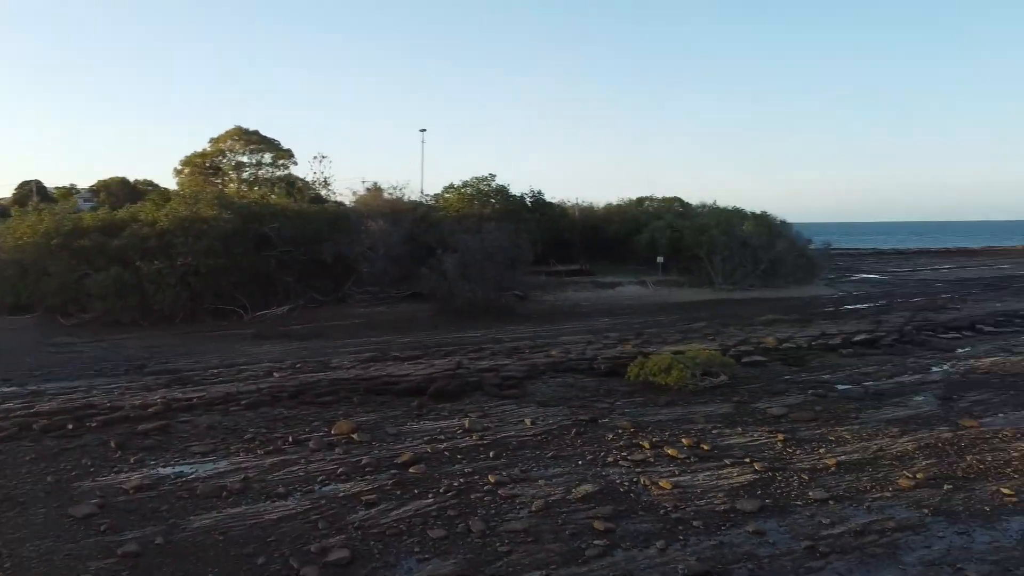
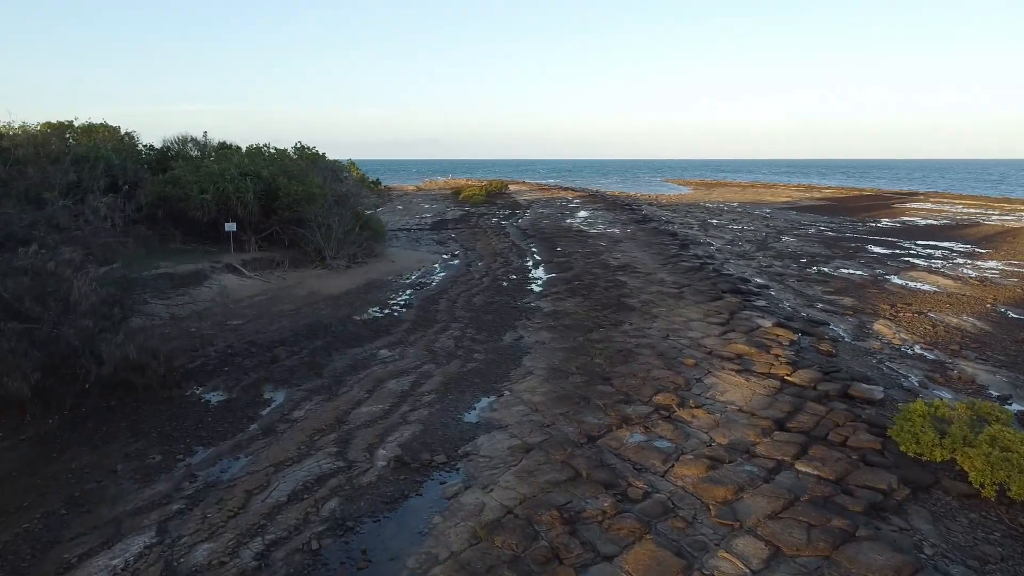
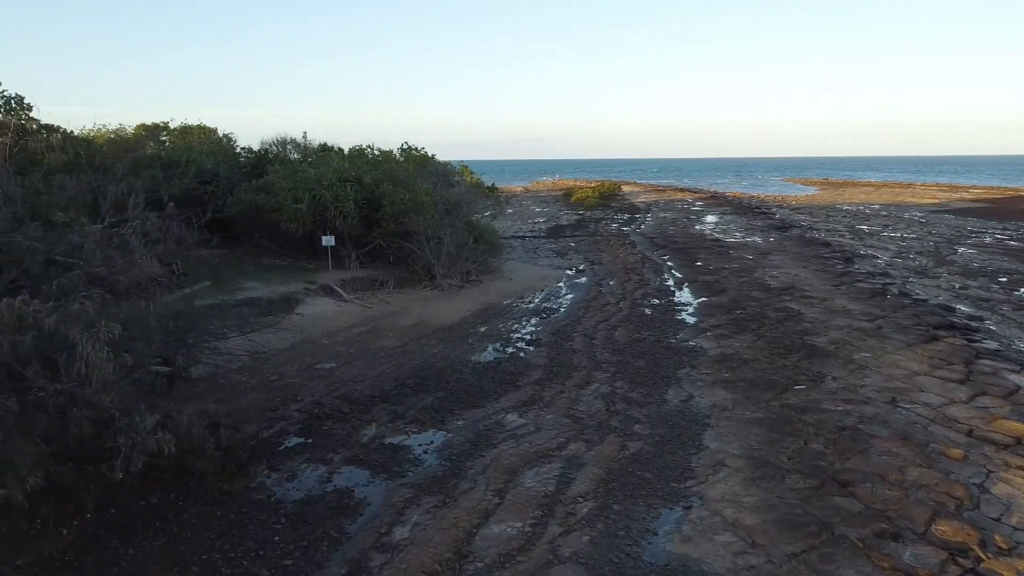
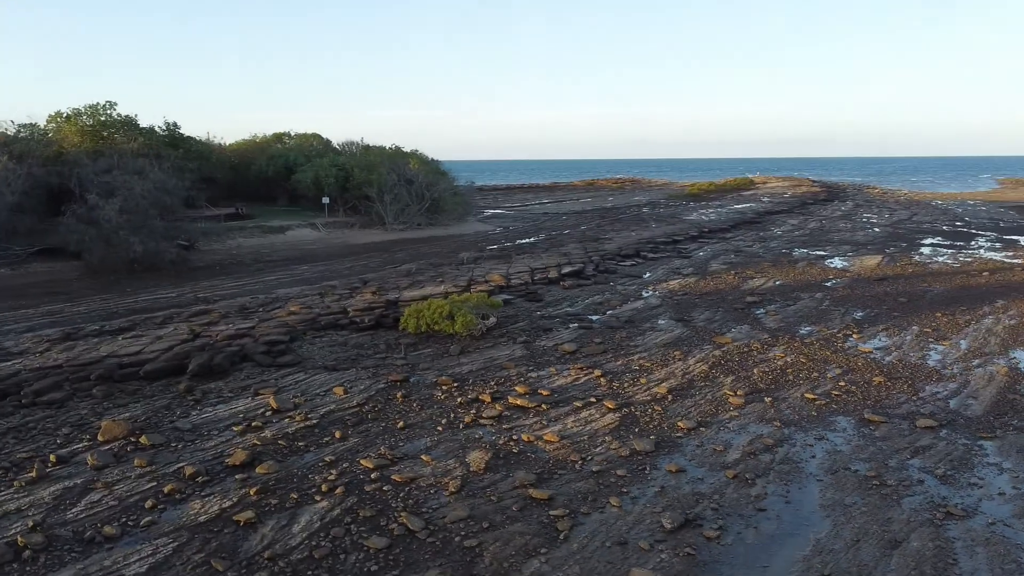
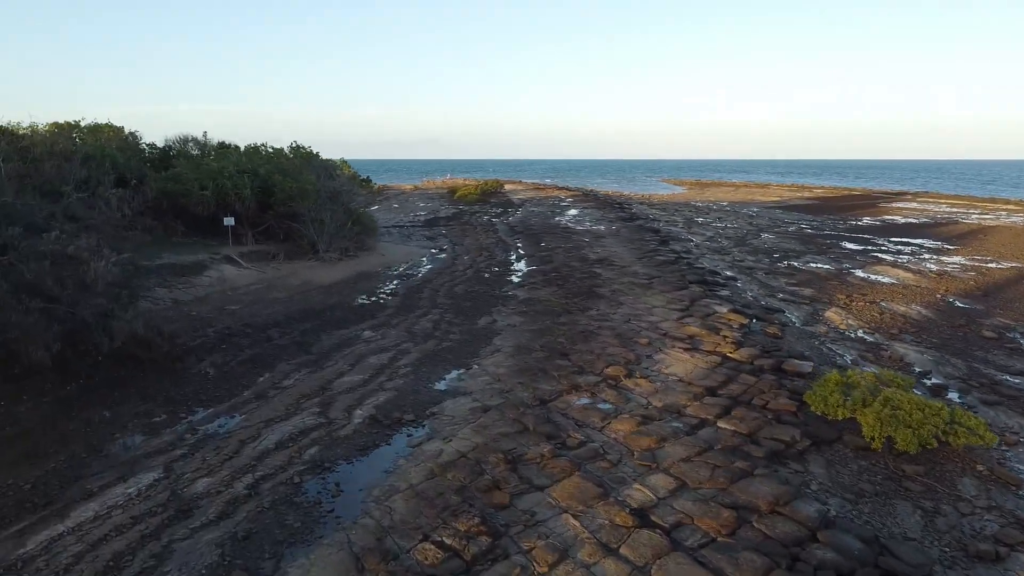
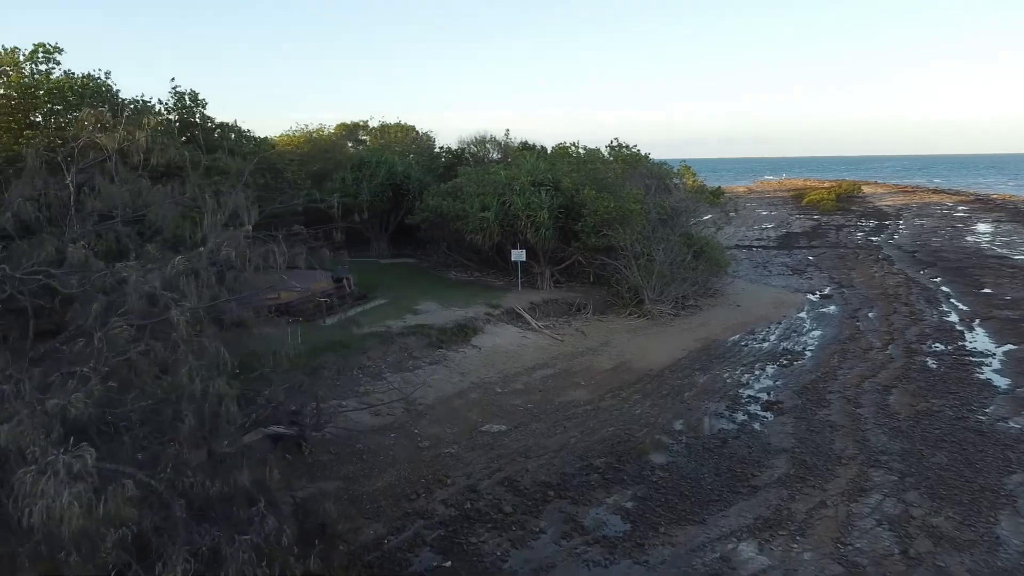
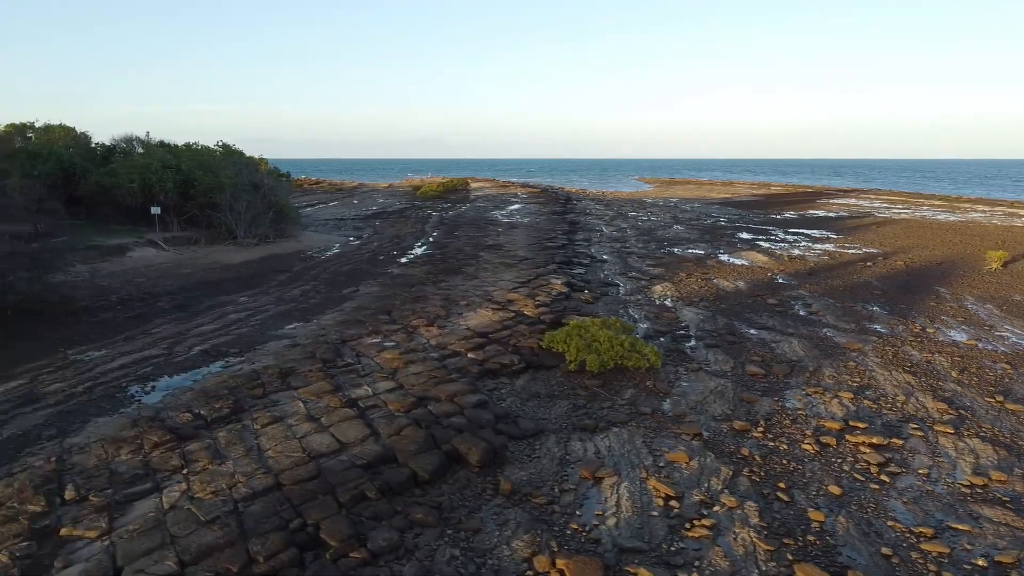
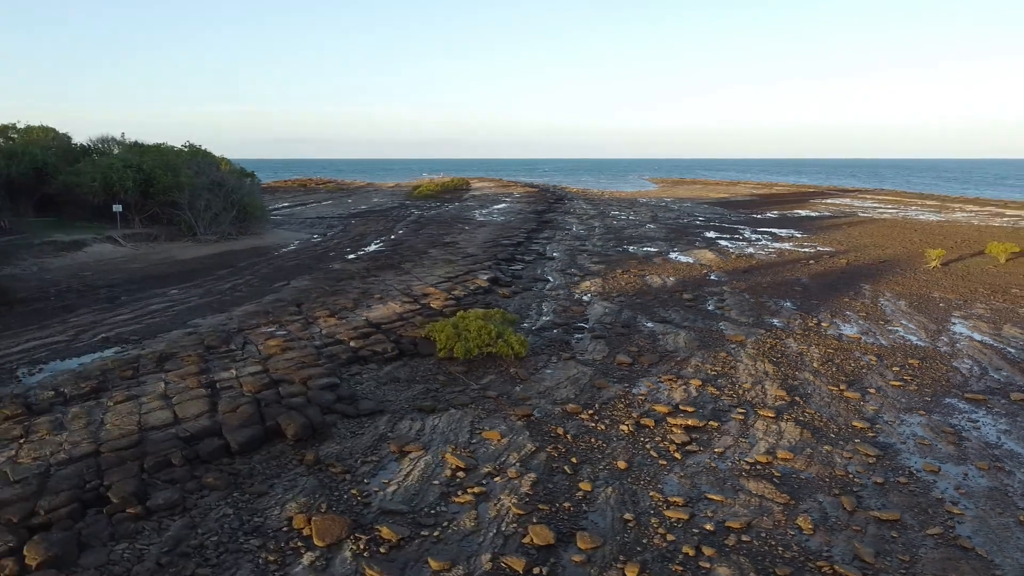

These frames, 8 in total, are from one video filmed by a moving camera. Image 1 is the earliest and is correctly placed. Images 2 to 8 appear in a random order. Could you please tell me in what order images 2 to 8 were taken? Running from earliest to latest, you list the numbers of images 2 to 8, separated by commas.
4, 8, 7, 5, 2, 3, 6
